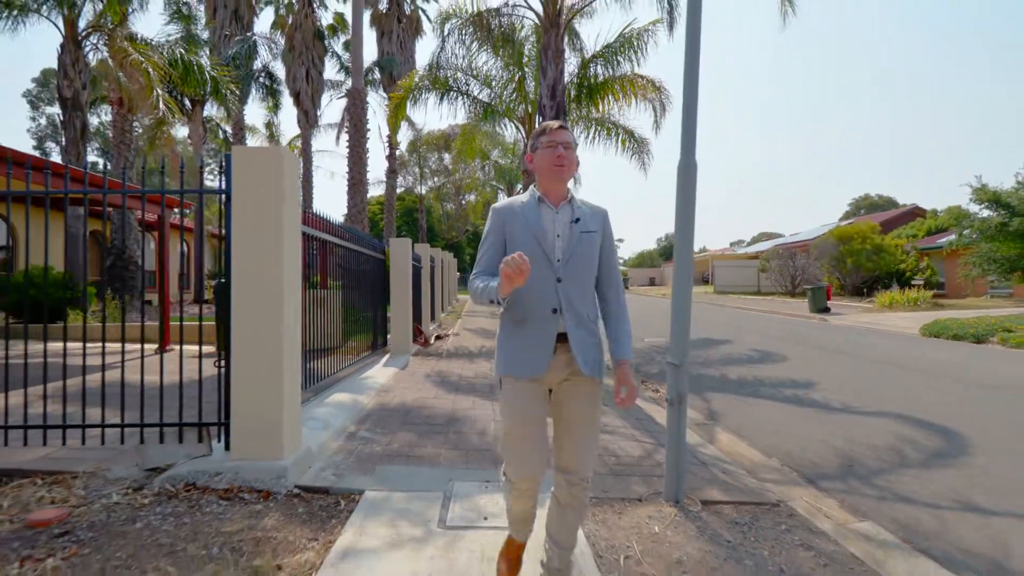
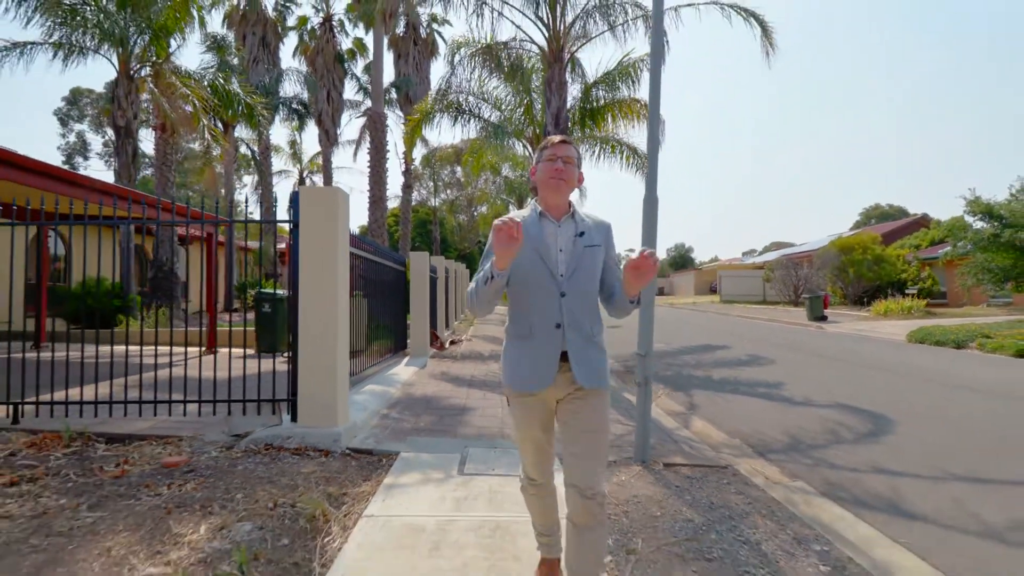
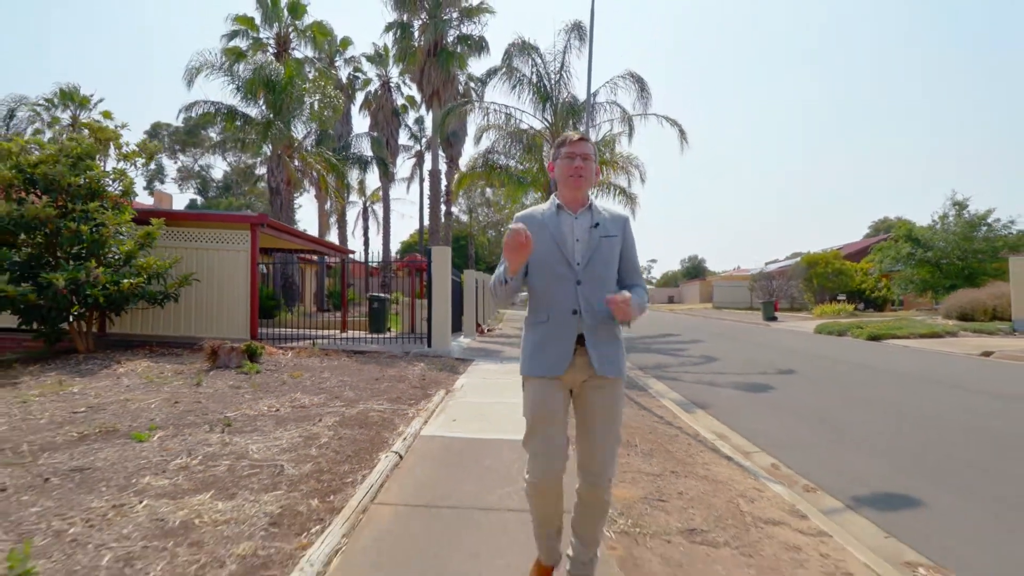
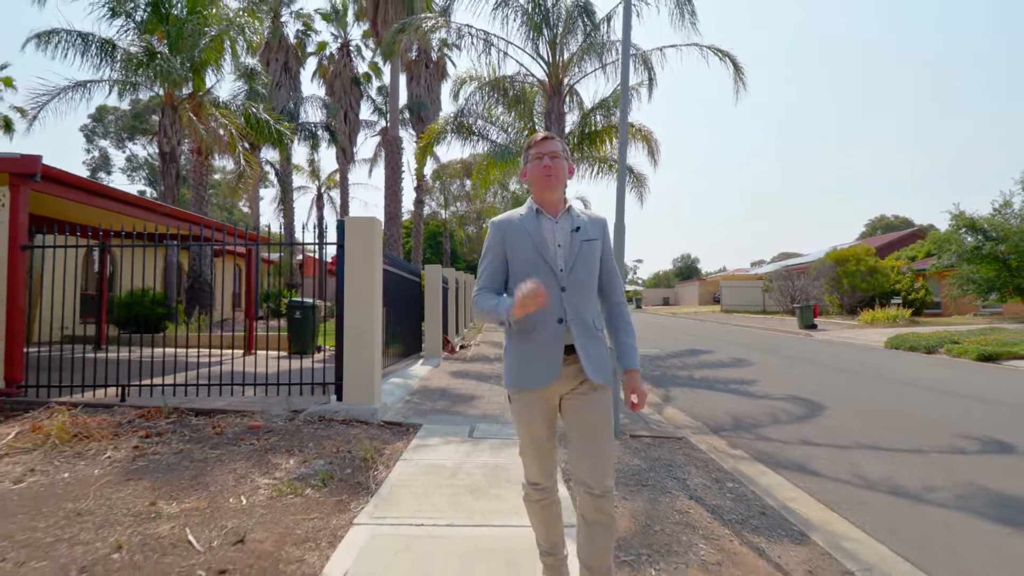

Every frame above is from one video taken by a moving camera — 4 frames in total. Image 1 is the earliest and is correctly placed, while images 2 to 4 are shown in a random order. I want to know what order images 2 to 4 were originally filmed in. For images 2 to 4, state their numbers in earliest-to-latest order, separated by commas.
2, 4, 3
